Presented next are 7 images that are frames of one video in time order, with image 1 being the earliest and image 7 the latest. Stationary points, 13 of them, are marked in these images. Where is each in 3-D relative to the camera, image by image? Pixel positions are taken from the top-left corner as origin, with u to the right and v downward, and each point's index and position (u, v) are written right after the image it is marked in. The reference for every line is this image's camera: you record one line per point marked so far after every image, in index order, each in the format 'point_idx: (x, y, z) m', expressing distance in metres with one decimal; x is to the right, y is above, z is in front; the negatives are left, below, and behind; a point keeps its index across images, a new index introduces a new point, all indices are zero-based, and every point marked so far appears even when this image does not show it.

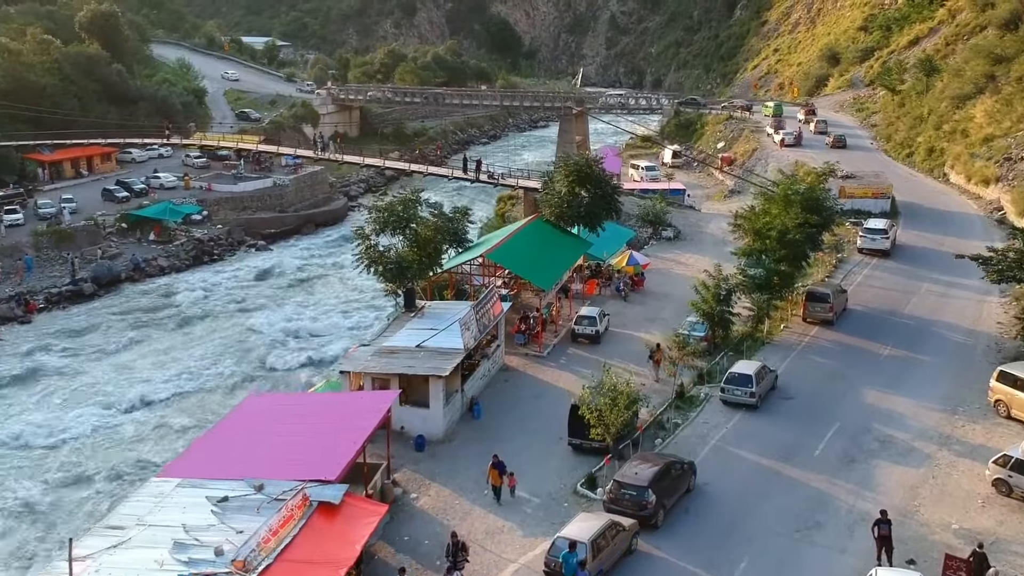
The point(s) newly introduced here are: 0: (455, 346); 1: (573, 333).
0: (-0.9, -0.9, +15.6) m
1: (+1.2, -0.9, +19.4) m
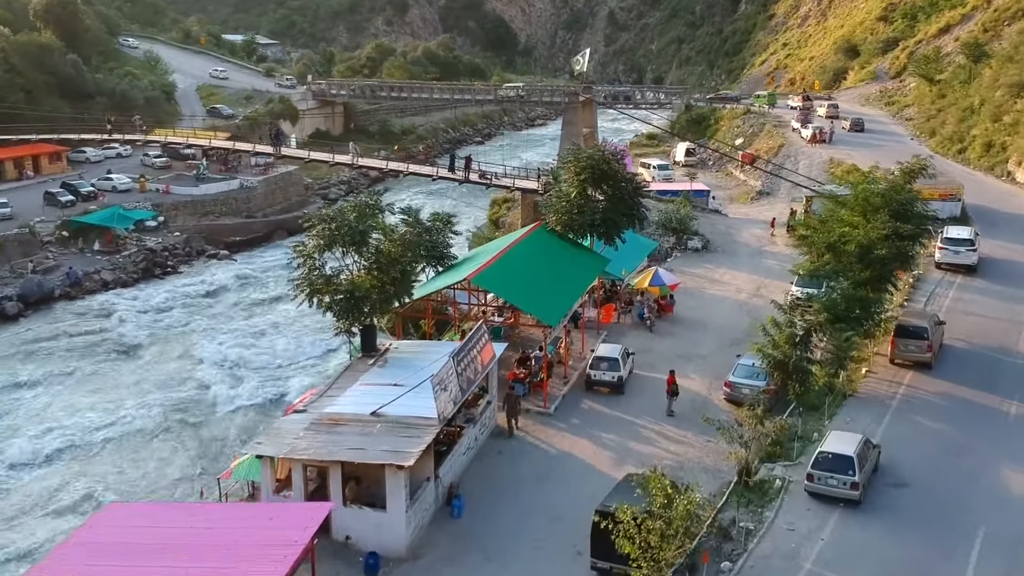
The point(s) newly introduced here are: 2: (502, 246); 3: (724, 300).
0: (-0.9, -1.4, +10.9) m
1: (+1.1, -1.4, +14.7) m
2: (-0.2, +0.6, +16.1) m
3: (+4.1, -0.2, +19.5) m
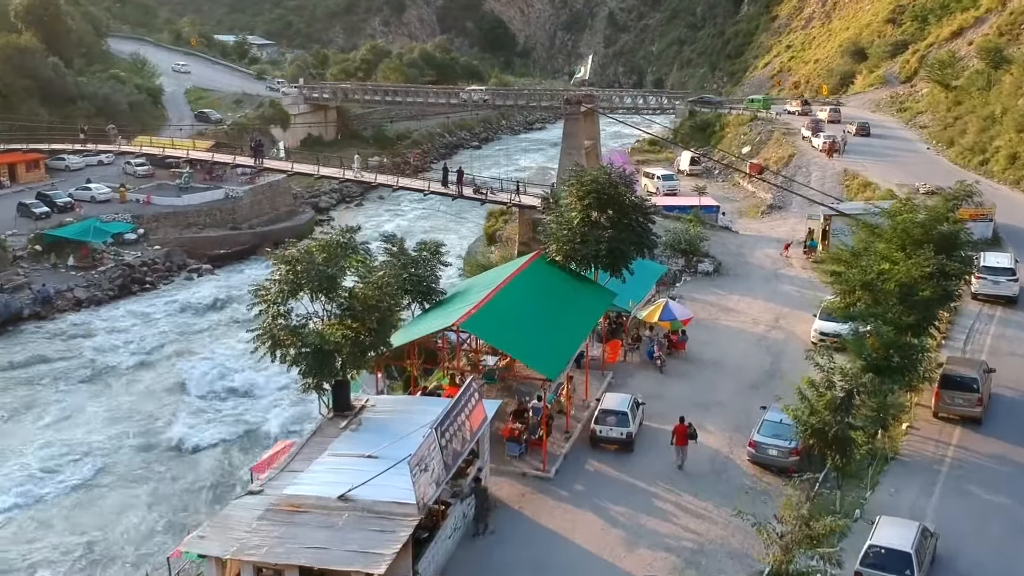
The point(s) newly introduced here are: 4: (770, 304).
0: (-1.0, -2.0, +9.2) m
1: (+1.0, -1.9, +13.0) m
2: (-0.2, +0.1, +14.4) m
3: (+4.0, -0.8, +17.8) m
4: (+5.0, -0.3, +19.7) m
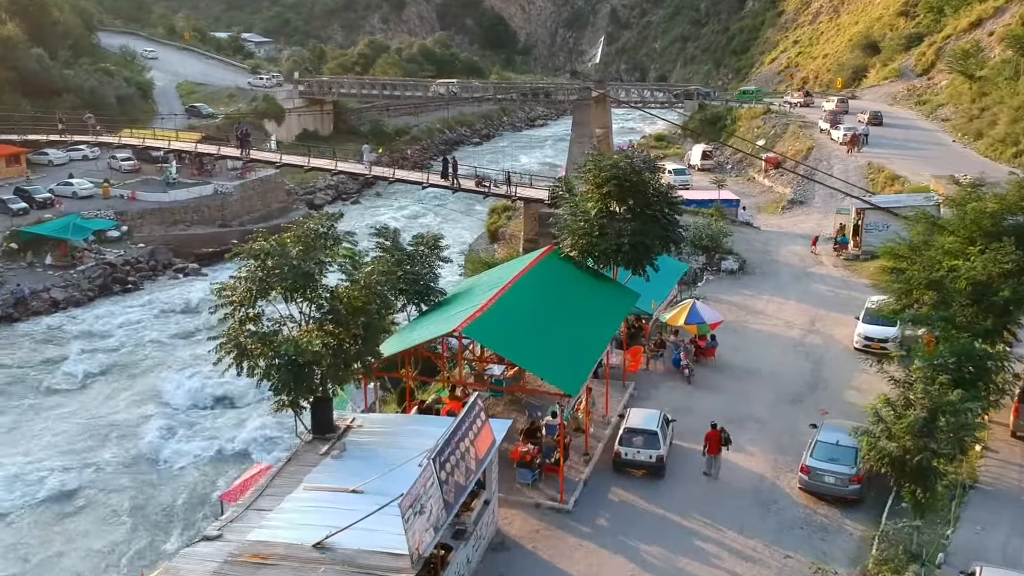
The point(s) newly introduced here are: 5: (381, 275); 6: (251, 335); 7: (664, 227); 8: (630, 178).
0: (-0.9, -1.9, +7.3) m
1: (+1.2, -1.9, +11.2) m
2: (-0.1, +0.1, +12.6) m
3: (+4.1, -0.8, +16.0) m
4: (+5.1, -0.3, +17.9) m
5: (-1.3, +0.1, +10.0) m
6: (-2.4, -0.4, +9.2) m
7: (+2.1, +0.9, +14.2) m
8: (+1.6, +1.5, +14.0) m
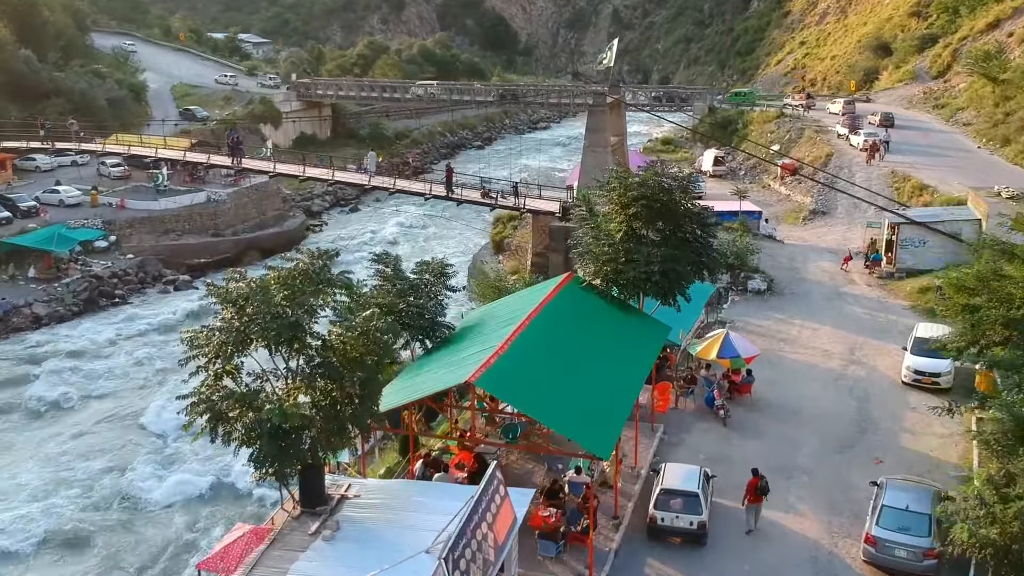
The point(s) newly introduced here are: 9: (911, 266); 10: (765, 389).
0: (-0.7, -2.3, +5.9) m
1: (+1.4, -2.3, +9.8) m
2: (+0.1, -0.3, +11.1) m
3: (+4.3, -1.2, +14.6) m
4: (+5.3, -0.7, +16.4) m
5: (-1.1, -0.3, +8.5) m
6: (-2.2, -0.8, +7.8) m
7: (+2.3, +0.5, +12.7) m
8: (+1.8, +1.1, +12.6) m
9: (+7.7, +0.4, +19.5) m
10: (+3.5, -1.4, +13.7) m
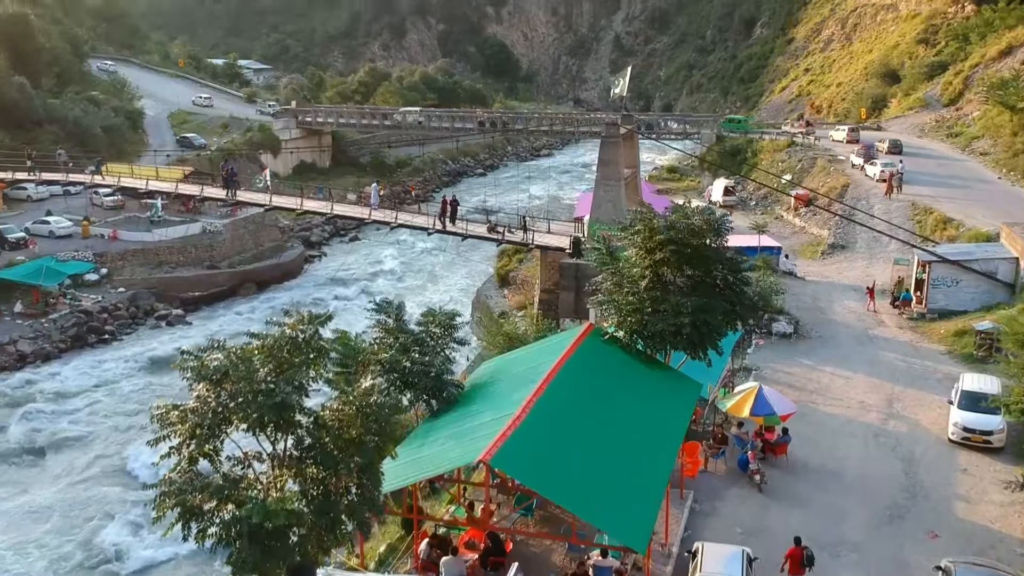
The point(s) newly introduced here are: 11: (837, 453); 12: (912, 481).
0: (-0.5, -2.7, +4.7) m
1: (+1.5, -2.8, +8.6) m
2: (+0.2, -0.9, +10.0) m
3: (+4.5, -1.8, +13.4) m
4: (+5.5, -1.4, +15.3) m
5: (-0.9, -0.8, +7.4) m
6: (-2.1, -1.3, +6.6) m
7: (+2.5, -0.1, +11.6) m
8: (+2.0, +0.5, +11.5) m
9: (+7.9, -0.3, +18.4) m
10: (+3.6, -2.0, +12.6) m
11: (+4.1, -2.0, +12.6) m
12: (+4.7, -2.3, +11.7) m
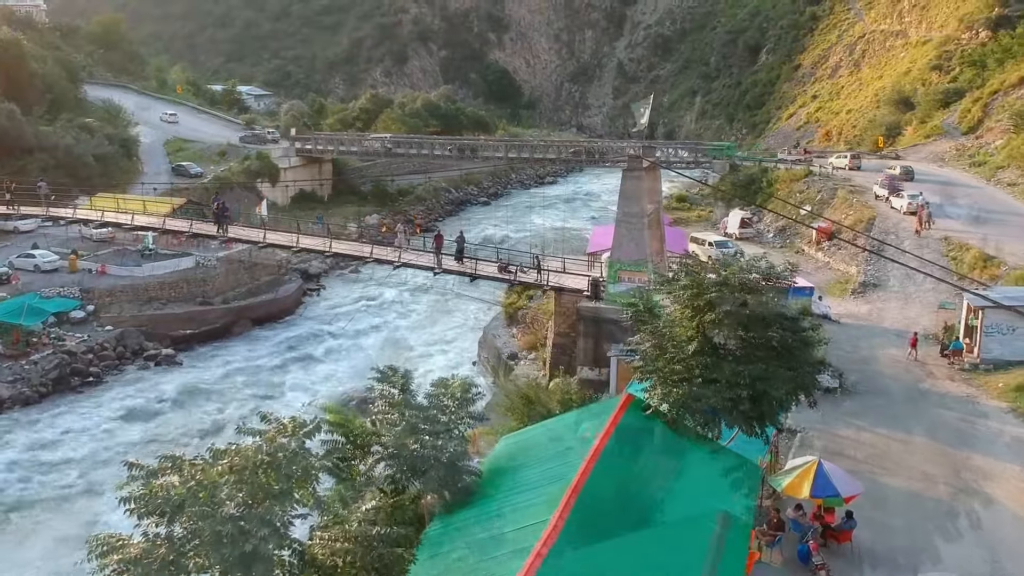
0: (-0.3, -3.2, +3.1) m
1: (+1.7, -3.4, +6.9) m
2: (+0.5, -1.5, +8.4) m
3: (+4.7, -2.5, +11.8) m
4: (+5.7, -2.1, +13.7) m
5: (-0.7, -1.3, +5.8) m
6: (-1.8, -1.8, +5.0) m
7: (+2.7, -0.8, +10.0) m
8: (+2.2, -0.1, +9.9) m
9: (+8.1, -1.1, +16.8) m
10: (+3.9, -2.7, +11.0) m
11: (+4.3, -2.7, +10.9) m
12: (+4.9, -2.9, +10.1) m
